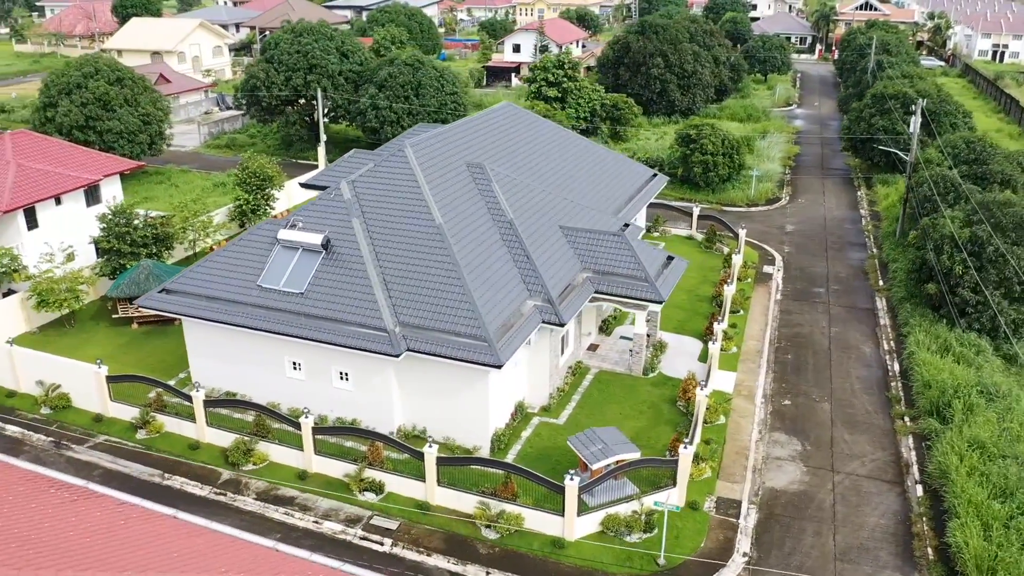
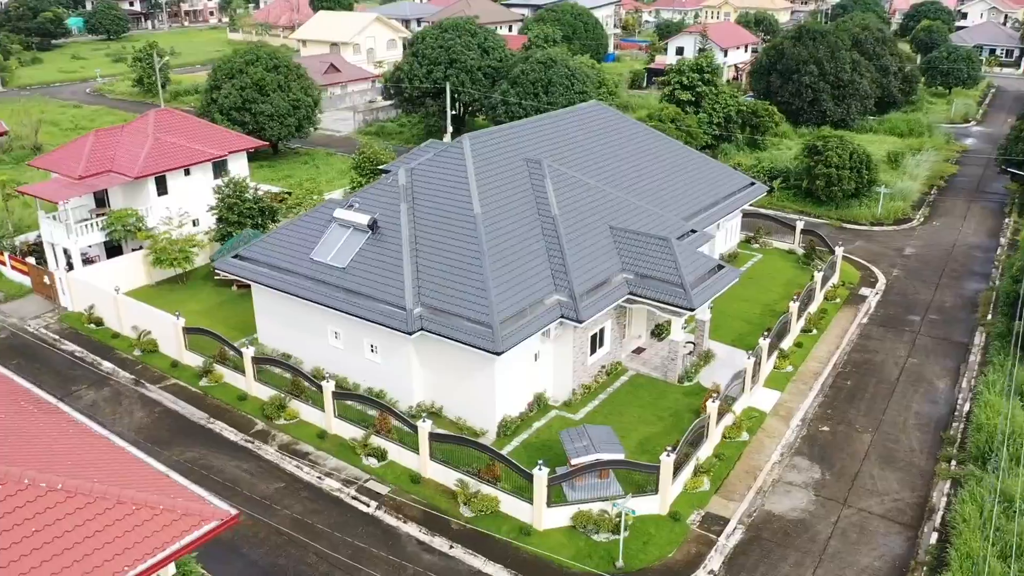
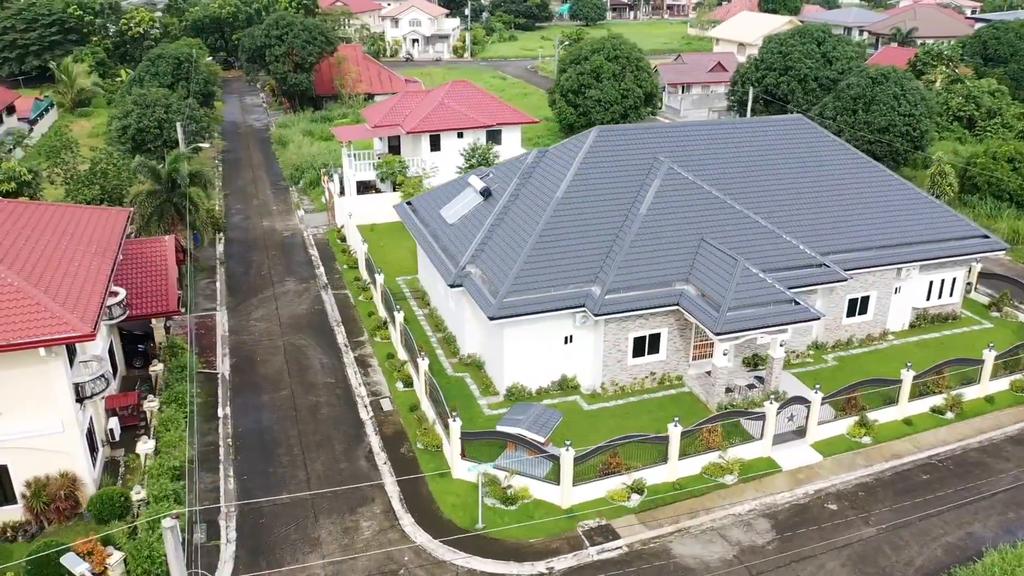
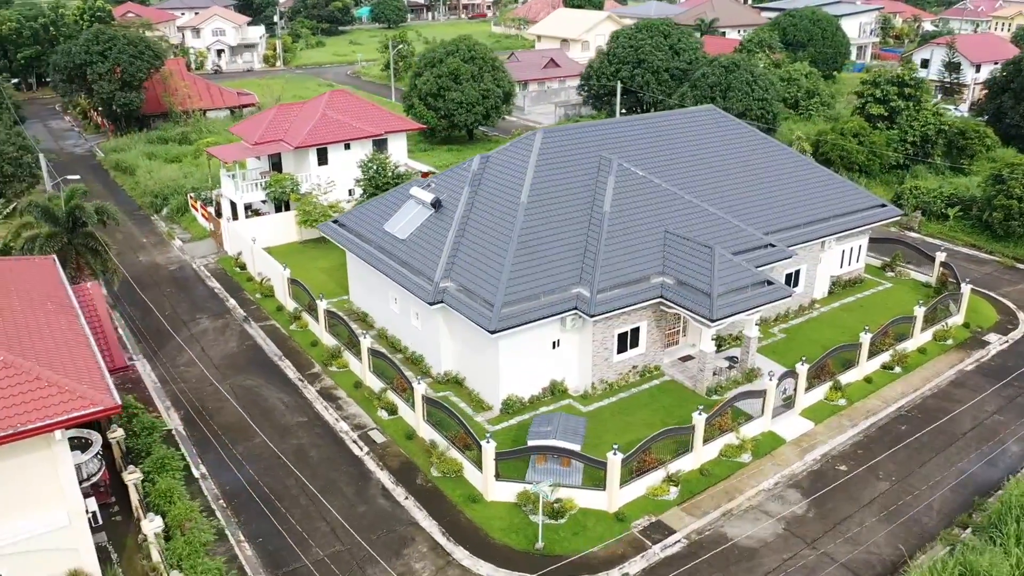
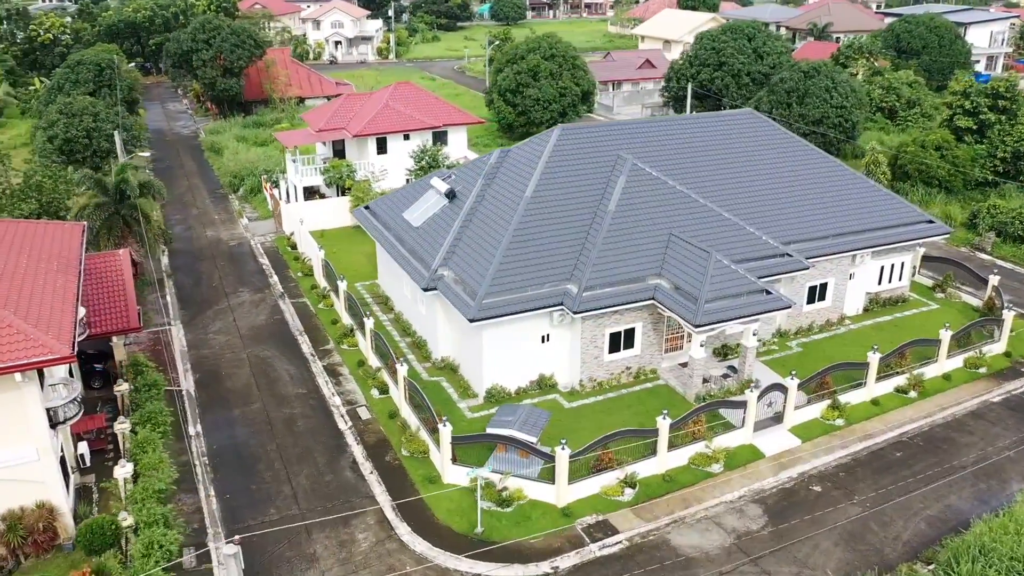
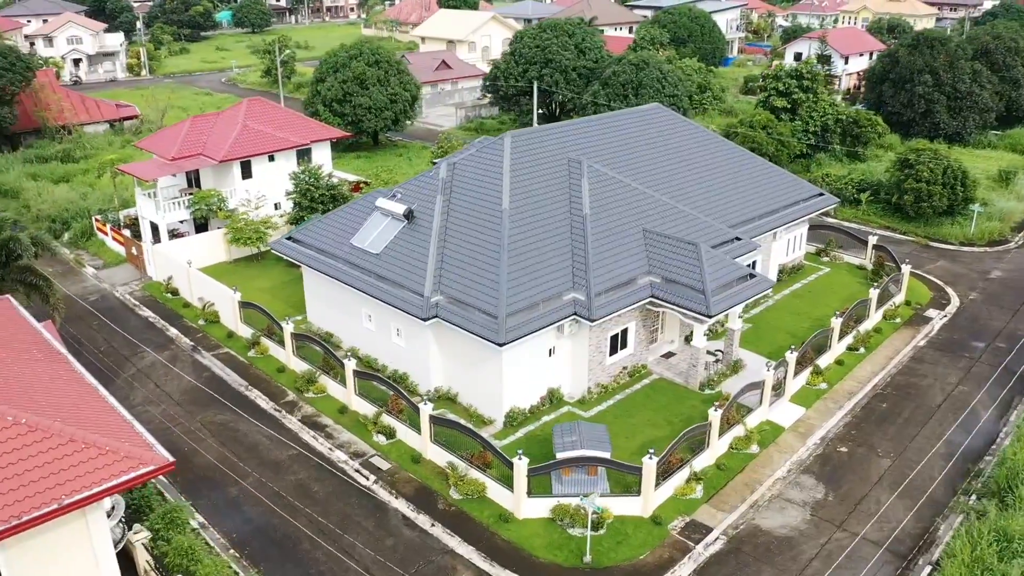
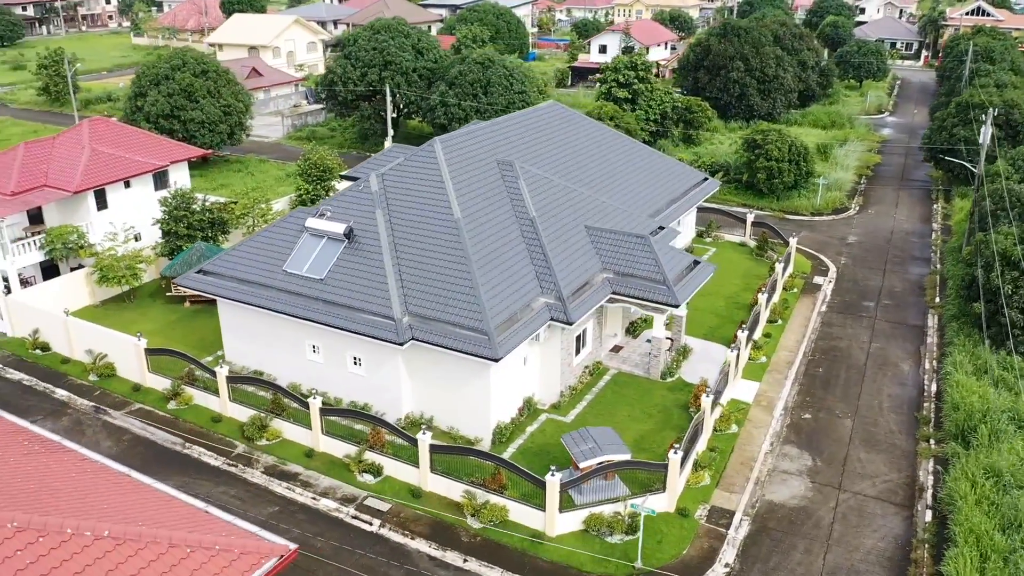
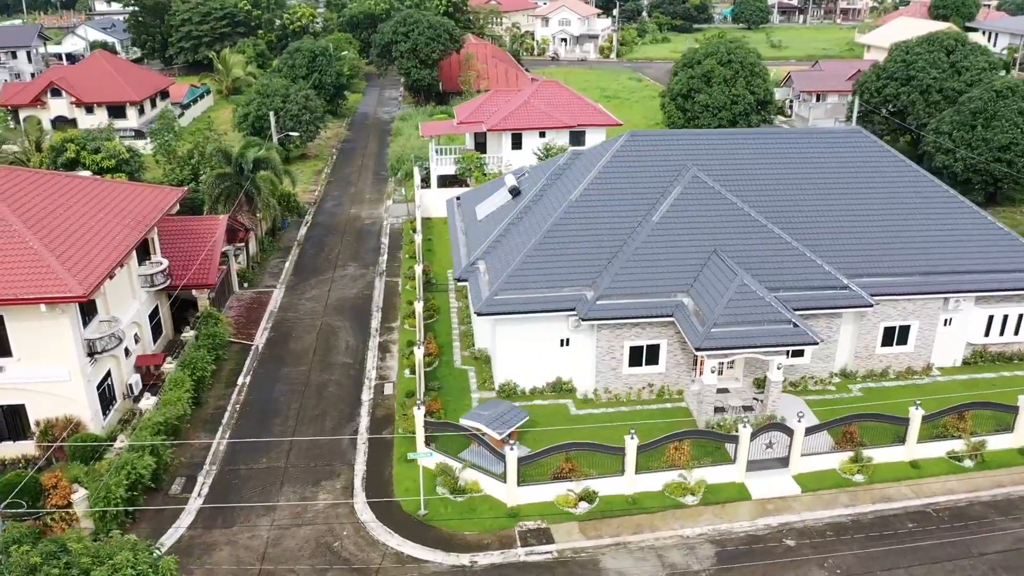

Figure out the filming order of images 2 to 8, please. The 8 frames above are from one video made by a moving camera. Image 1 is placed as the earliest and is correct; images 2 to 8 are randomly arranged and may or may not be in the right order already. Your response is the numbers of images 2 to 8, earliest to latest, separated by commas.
7, 2, 6, 4, 5, 3, 8
